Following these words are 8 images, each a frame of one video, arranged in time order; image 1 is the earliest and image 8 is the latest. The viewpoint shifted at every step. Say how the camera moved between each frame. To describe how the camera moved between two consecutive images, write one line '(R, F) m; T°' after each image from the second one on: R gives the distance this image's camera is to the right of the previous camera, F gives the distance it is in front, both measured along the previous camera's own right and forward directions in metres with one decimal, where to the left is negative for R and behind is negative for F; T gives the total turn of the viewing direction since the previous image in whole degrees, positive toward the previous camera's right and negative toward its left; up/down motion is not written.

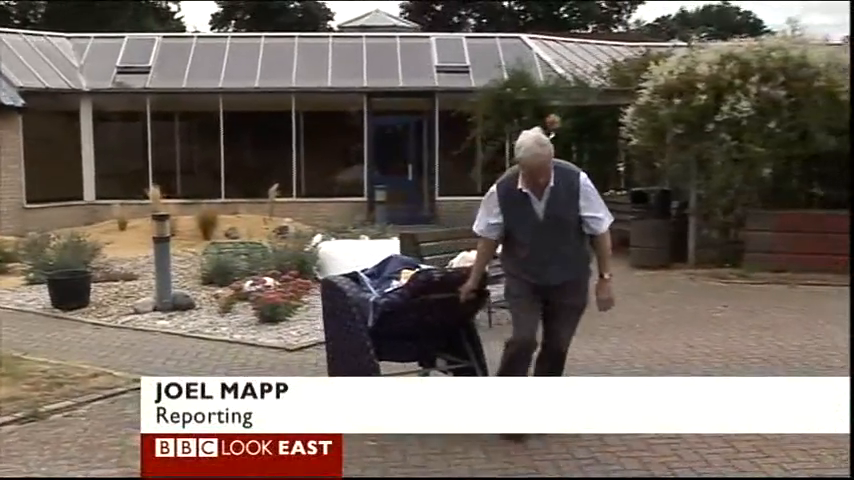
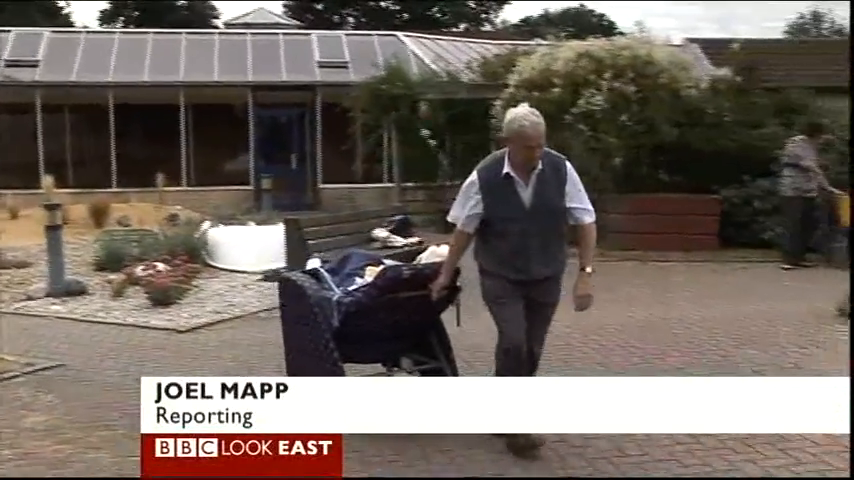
(+0.5, -0.5) m; +4°
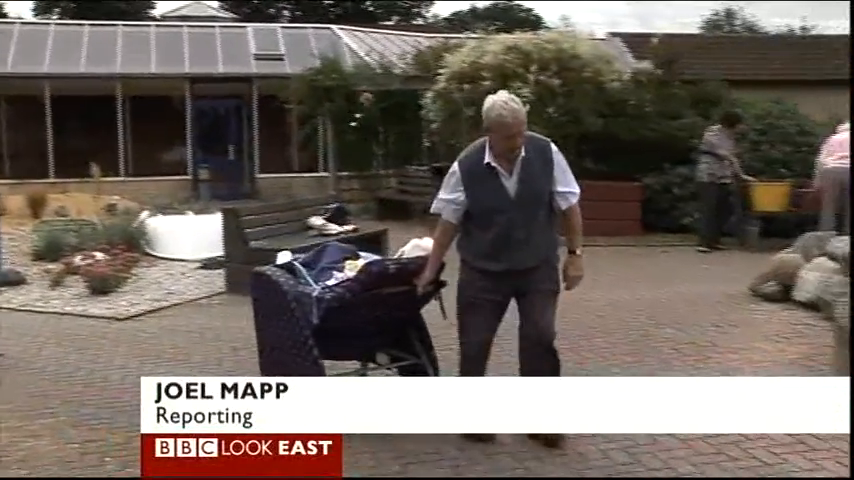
(+0.1, -0.2) m; +3°
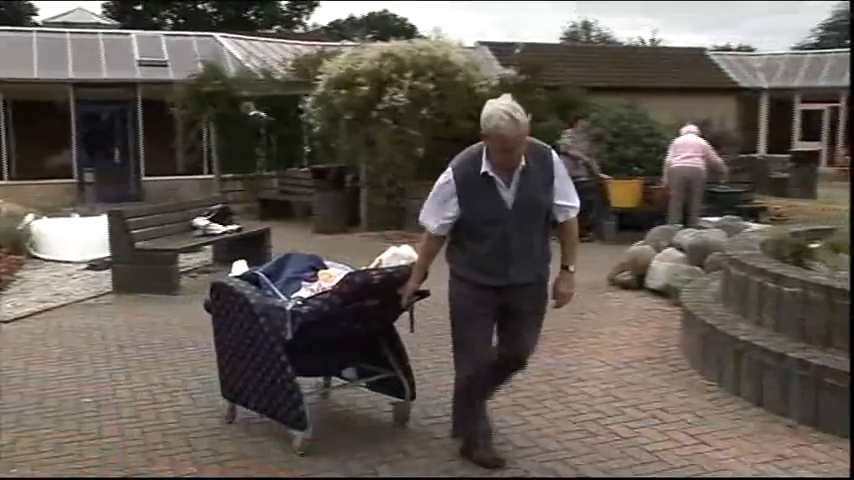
(+0.2, -0.4) m; +6°
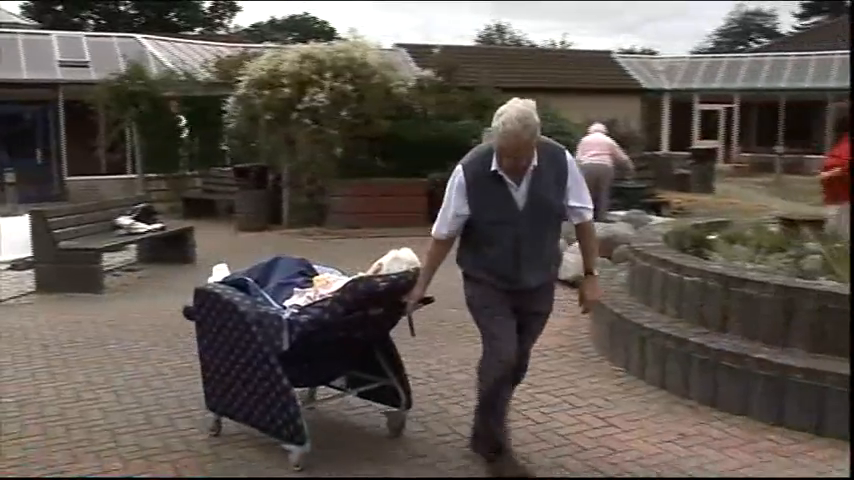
(+0.1, -0.3) m; +4°
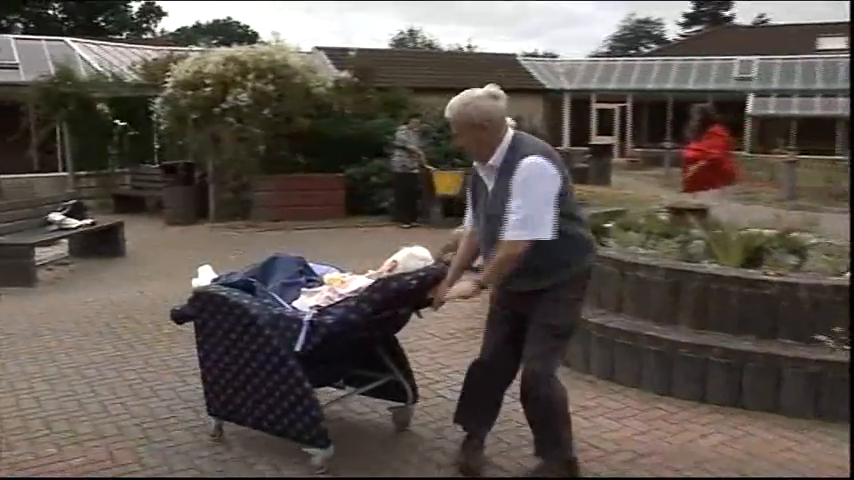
(+0.1, -0.5) m; +4°
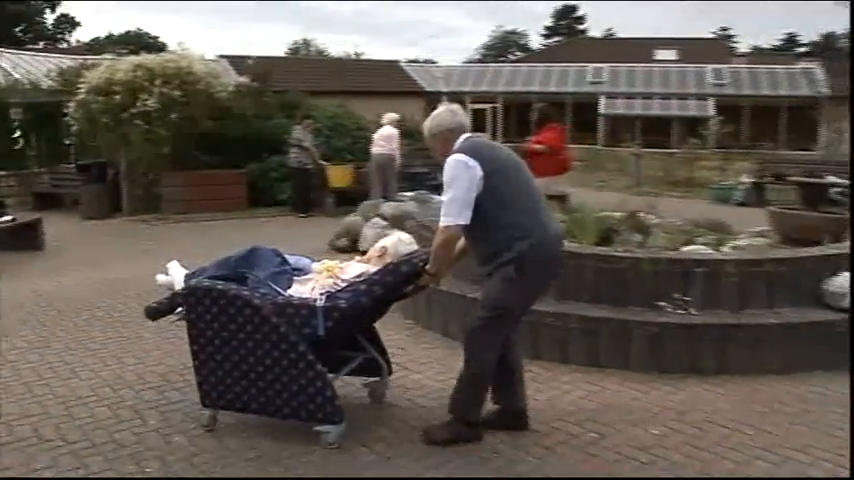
(+0.2, -1.0) m; +5°
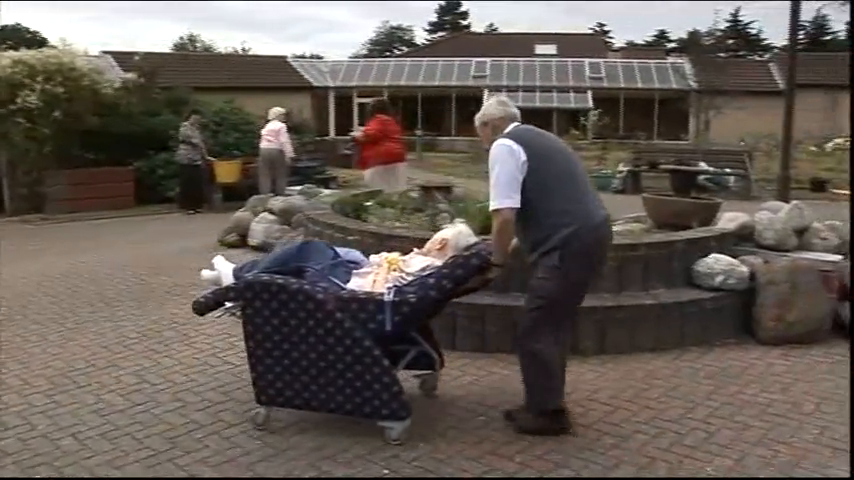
(+0.1, -0.2) m; +6°
